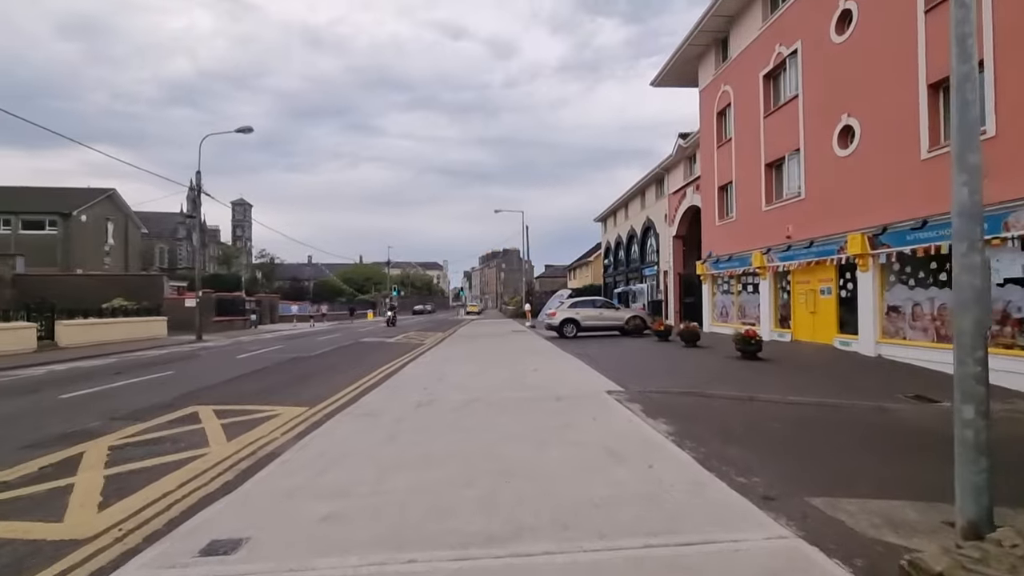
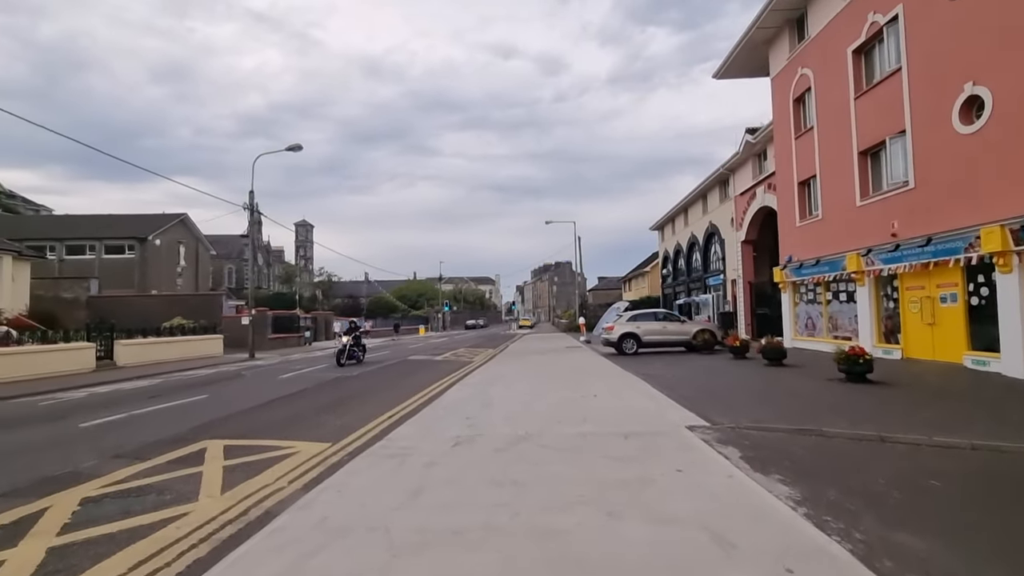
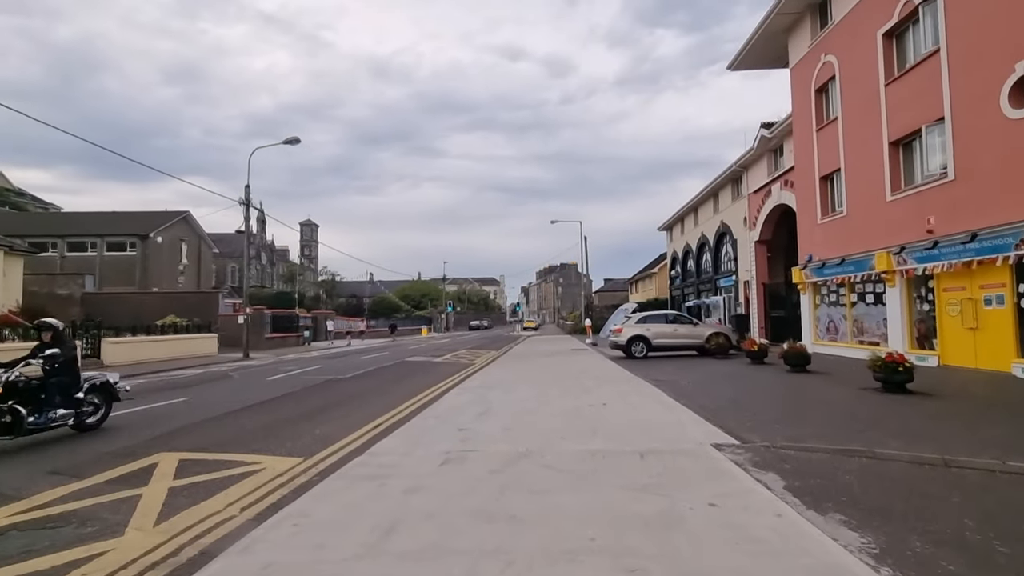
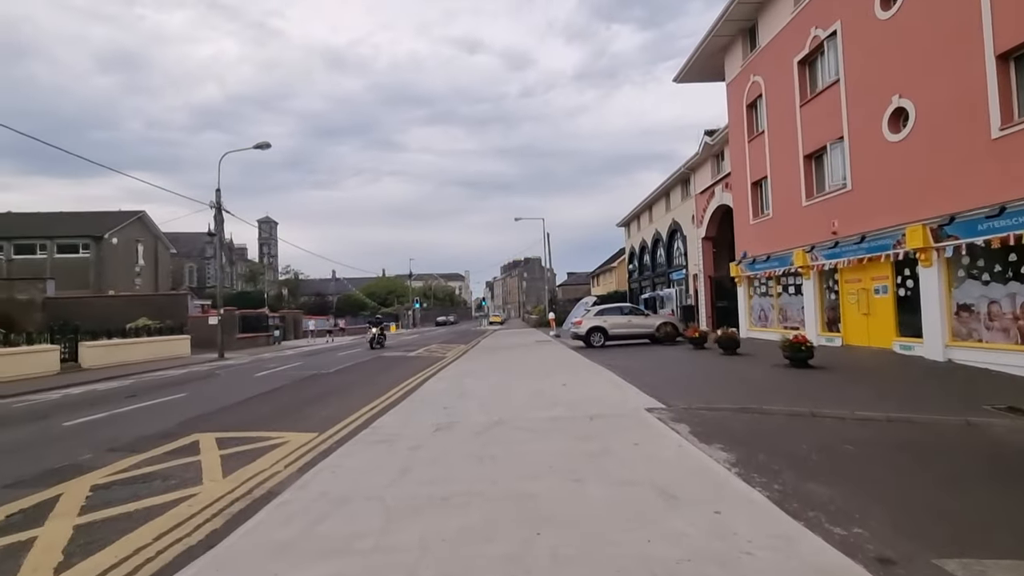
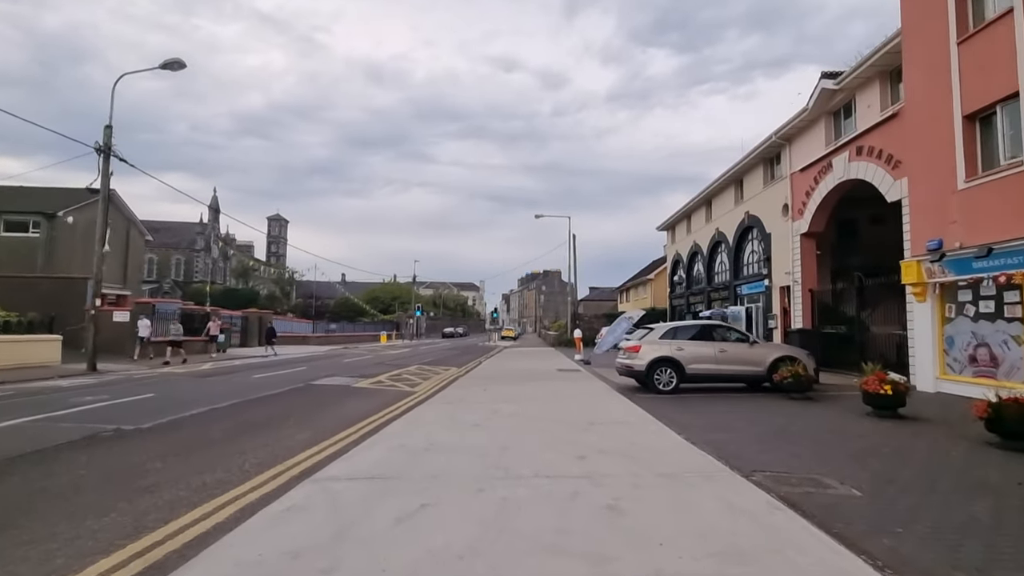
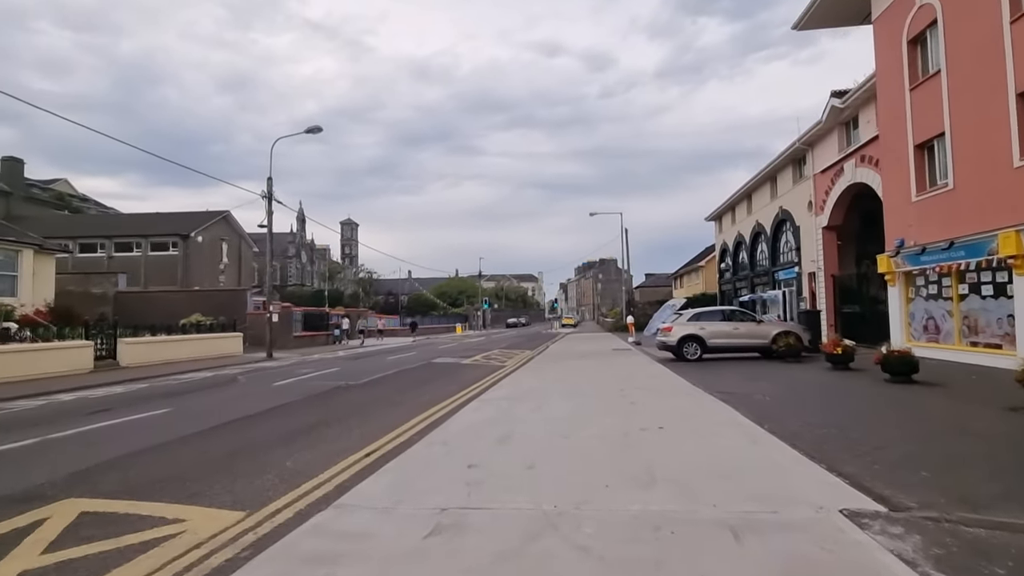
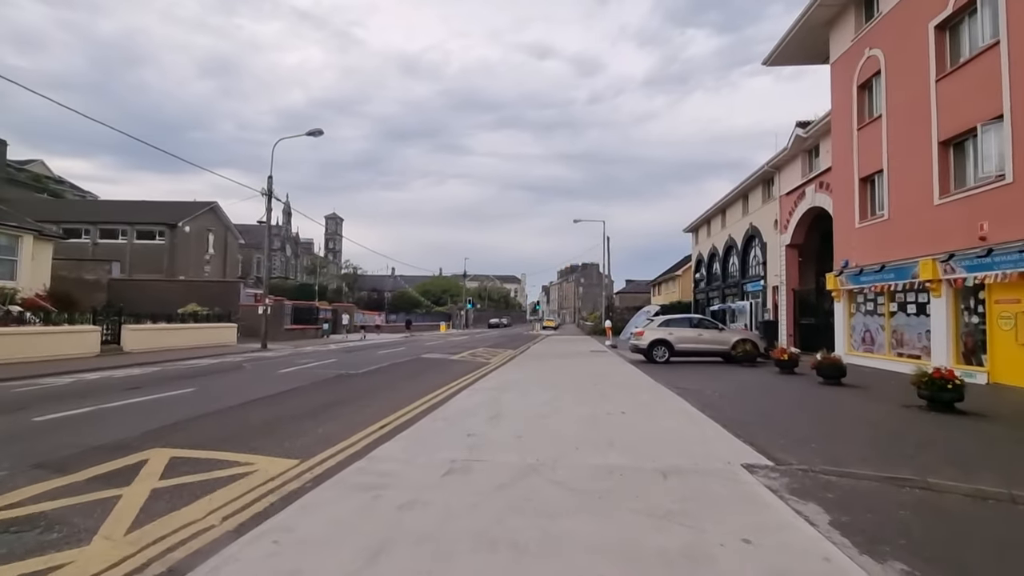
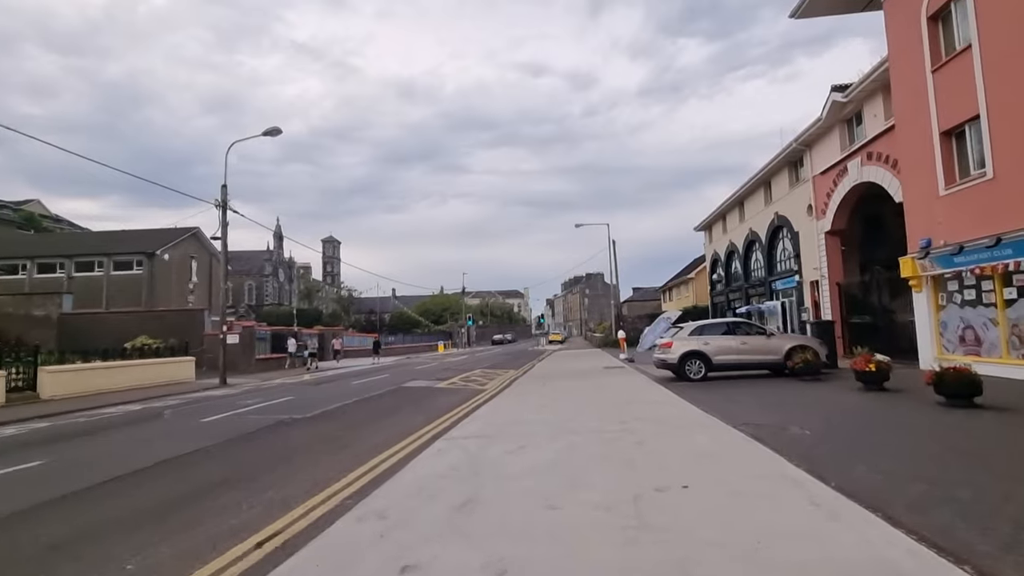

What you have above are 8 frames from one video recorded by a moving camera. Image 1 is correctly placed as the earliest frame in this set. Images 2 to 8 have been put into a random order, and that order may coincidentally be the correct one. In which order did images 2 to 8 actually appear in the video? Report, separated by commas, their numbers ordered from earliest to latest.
4, 2, 3, 7, 6, 8, 5
